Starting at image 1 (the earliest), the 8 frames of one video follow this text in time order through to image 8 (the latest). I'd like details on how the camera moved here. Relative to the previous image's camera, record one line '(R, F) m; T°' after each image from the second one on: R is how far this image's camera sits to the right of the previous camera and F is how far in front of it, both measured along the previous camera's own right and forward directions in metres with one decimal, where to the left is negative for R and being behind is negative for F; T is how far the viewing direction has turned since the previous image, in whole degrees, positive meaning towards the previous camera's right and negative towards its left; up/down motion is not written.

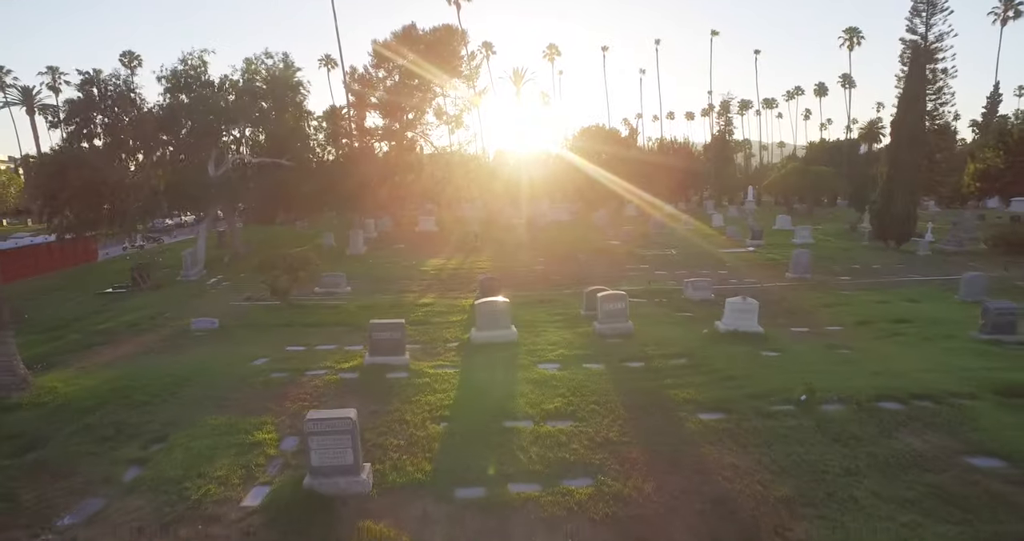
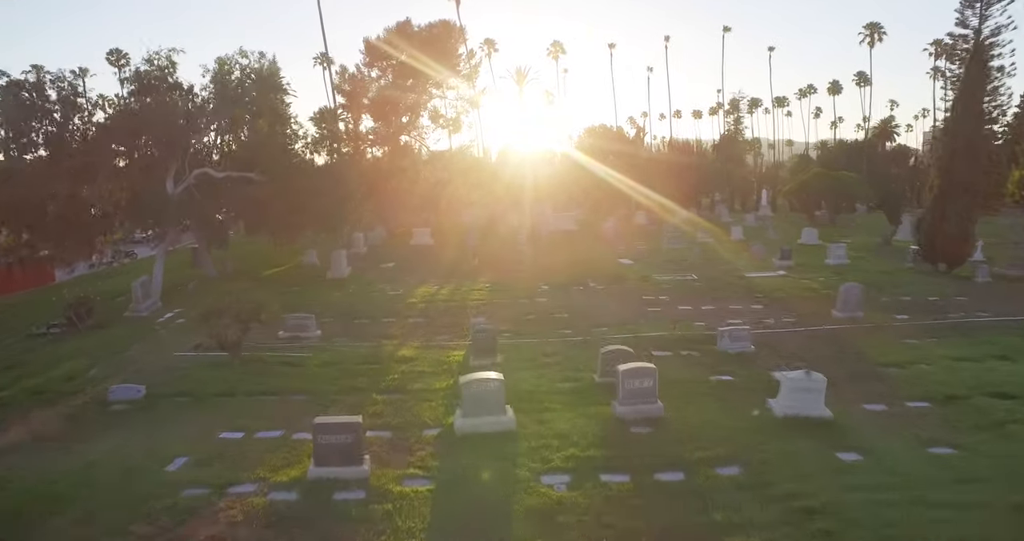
(+0.1, +2.5) m; 0°
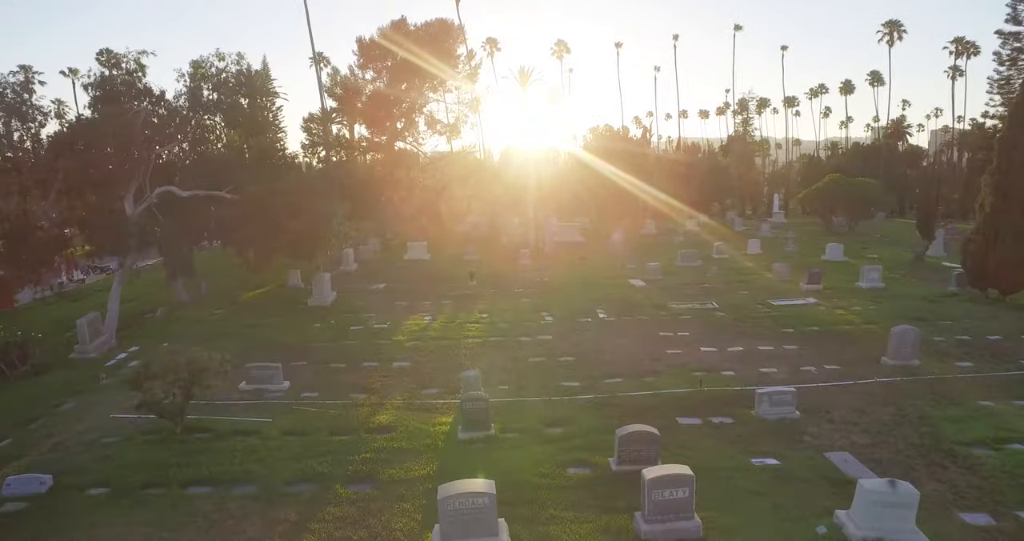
(+0.1, +2.0) m; 0°
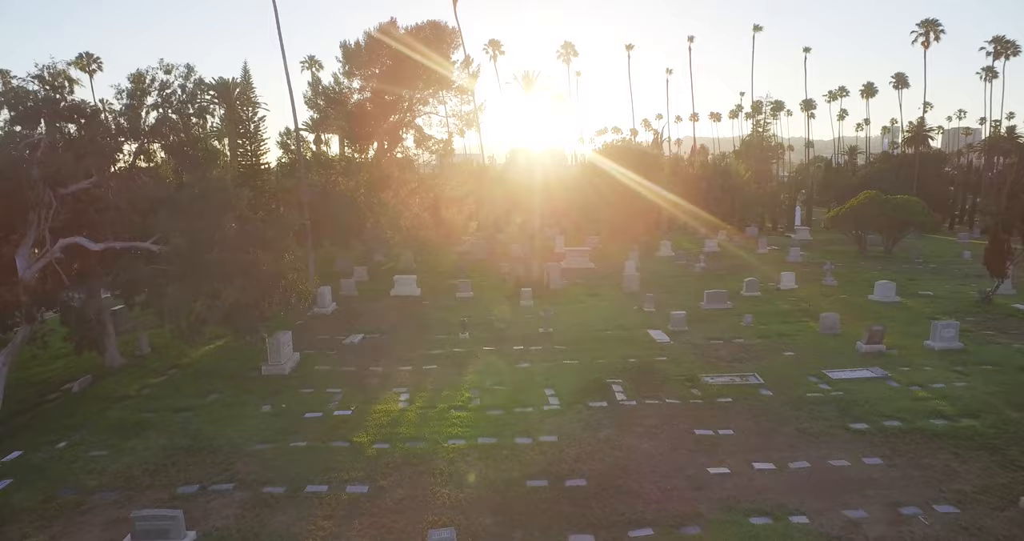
(+0.2, +3.4) m; -1°
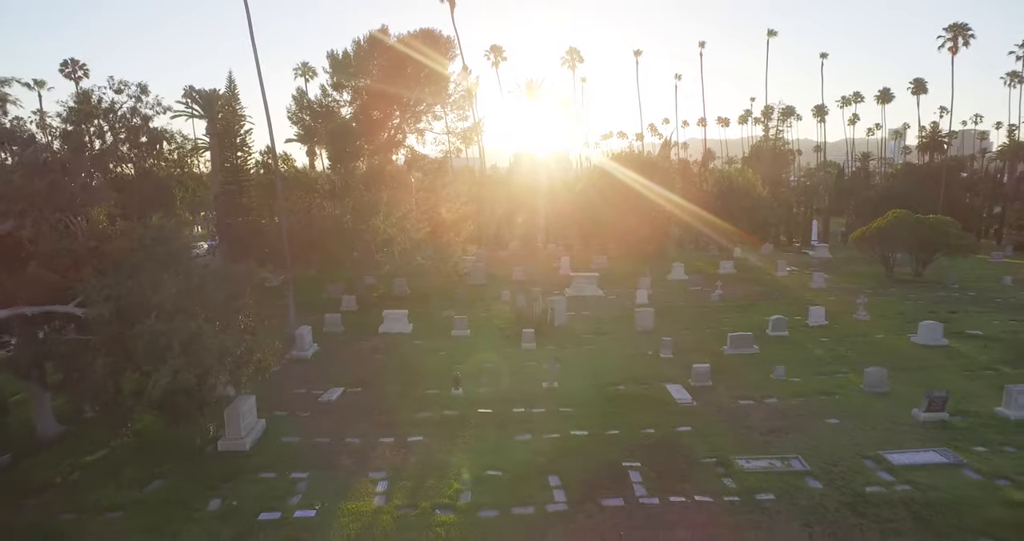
(+0.1, +2.3) m; 0°
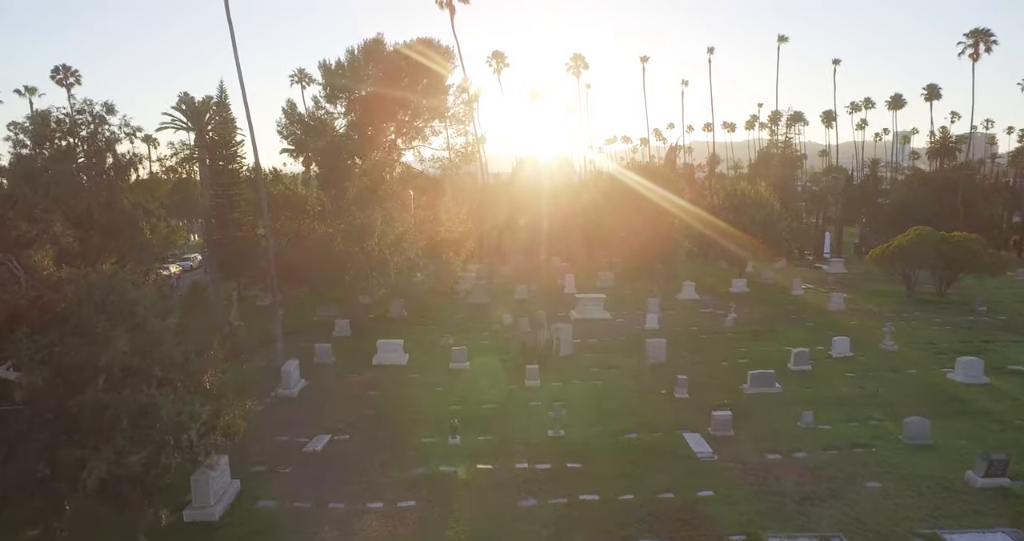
(0.0, +1.5) m; 0°
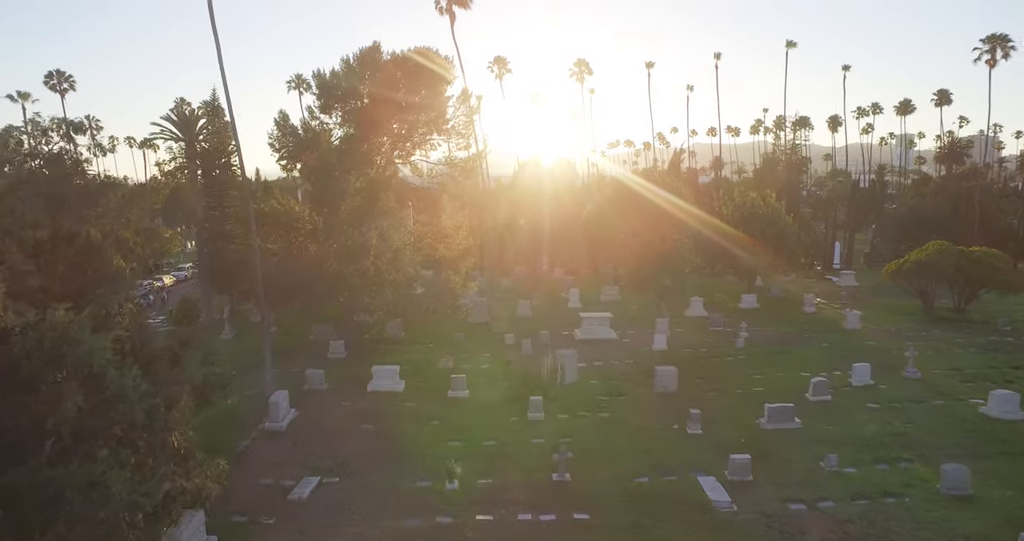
(0.0, +1.1) m; 0°
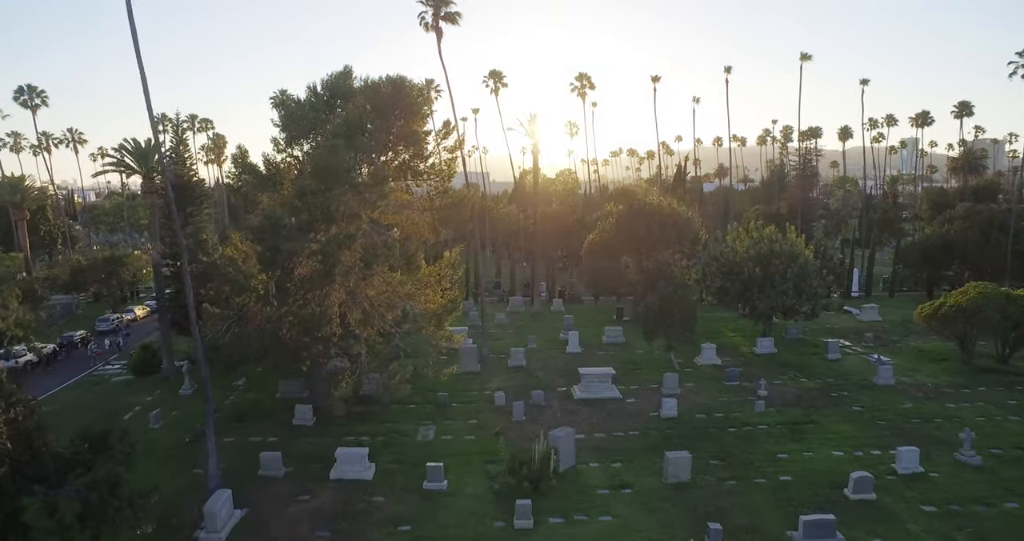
(+0.4, +2.9) m; 0°
